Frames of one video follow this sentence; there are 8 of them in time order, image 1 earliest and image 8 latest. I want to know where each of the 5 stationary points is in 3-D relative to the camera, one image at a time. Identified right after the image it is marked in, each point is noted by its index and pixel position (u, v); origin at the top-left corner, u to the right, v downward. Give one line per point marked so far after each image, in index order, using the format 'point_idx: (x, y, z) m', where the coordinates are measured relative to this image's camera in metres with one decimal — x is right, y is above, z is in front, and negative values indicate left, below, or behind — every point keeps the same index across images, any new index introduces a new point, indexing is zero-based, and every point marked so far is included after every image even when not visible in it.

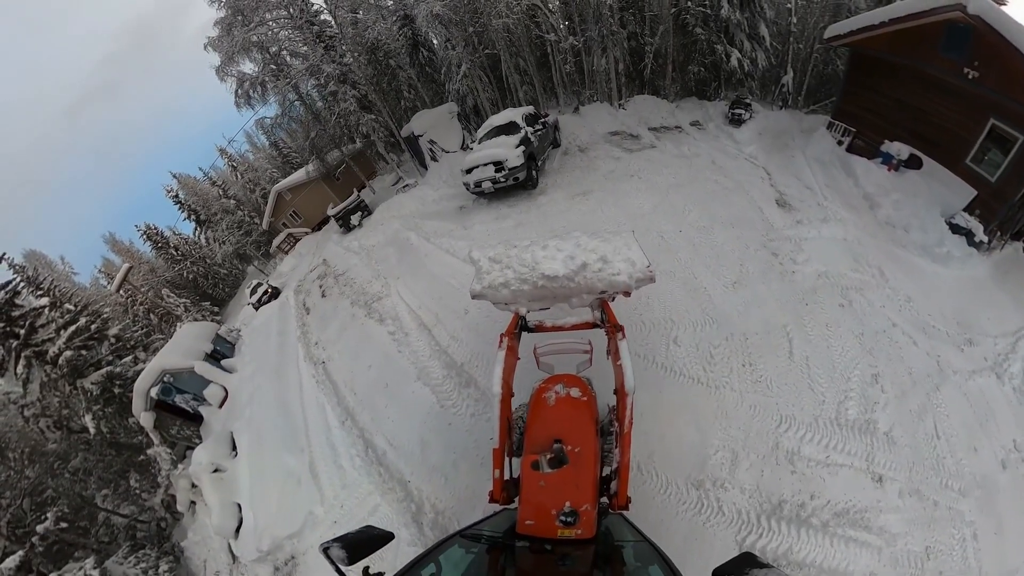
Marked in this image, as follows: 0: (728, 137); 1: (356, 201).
0: (+6.3, +3.9, +12.1) m
1: (-5.7, +3.0, +15.0) m
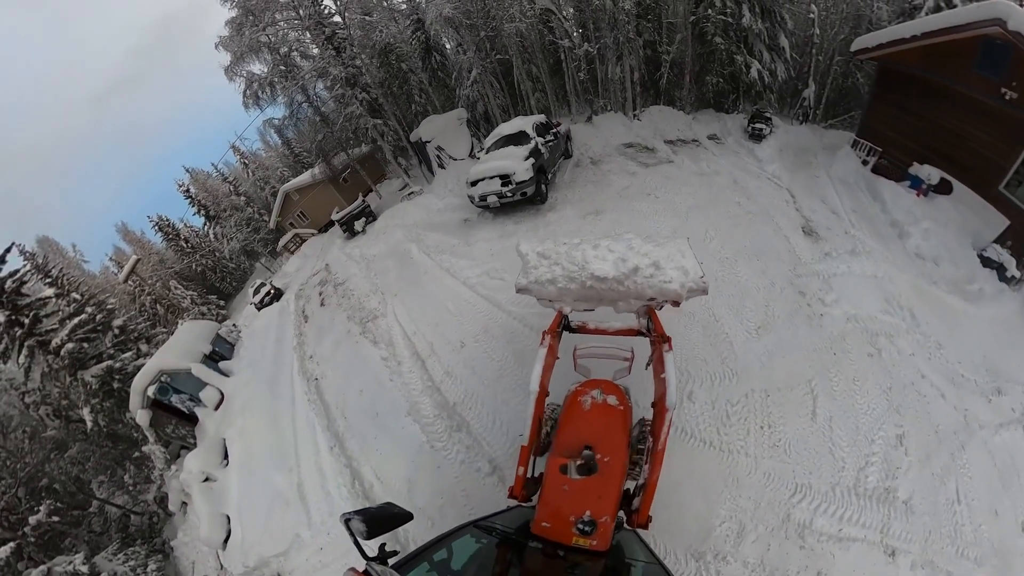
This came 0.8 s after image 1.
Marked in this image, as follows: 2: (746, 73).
0: (+6.5, +3.4, +11.6) m
1: (-5.4, +2.8, +14.7) m
2: (+7.7, +7.1, +14.0) m
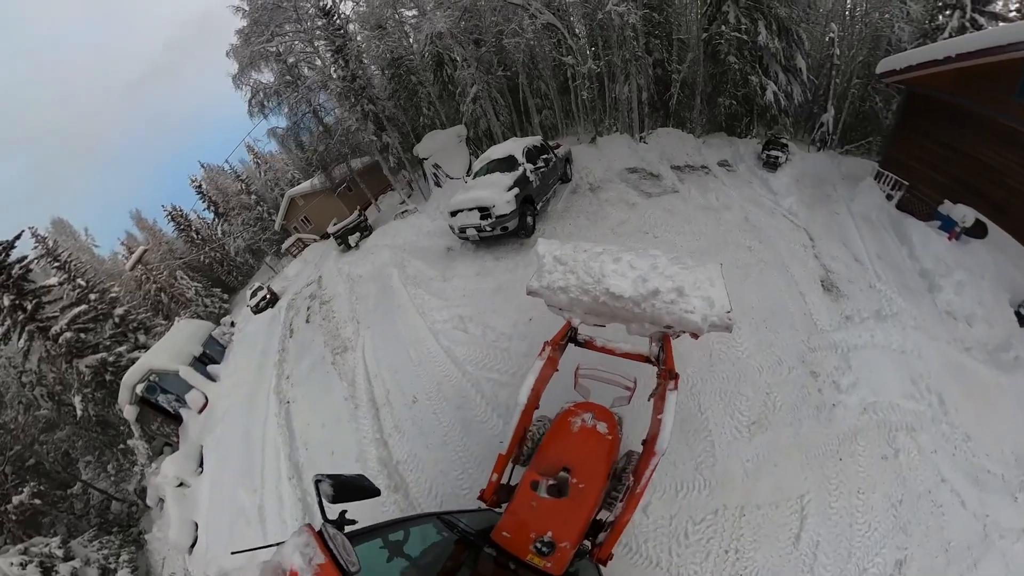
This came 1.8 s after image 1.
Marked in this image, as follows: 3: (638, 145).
0: (+6.5, +2.5, +11.0) m
1: (-5.4, +2.3, +14.3) m
2: (+7.9, +6.1, +13.5) m
3: (+3.8, +4.3, +13.1) m
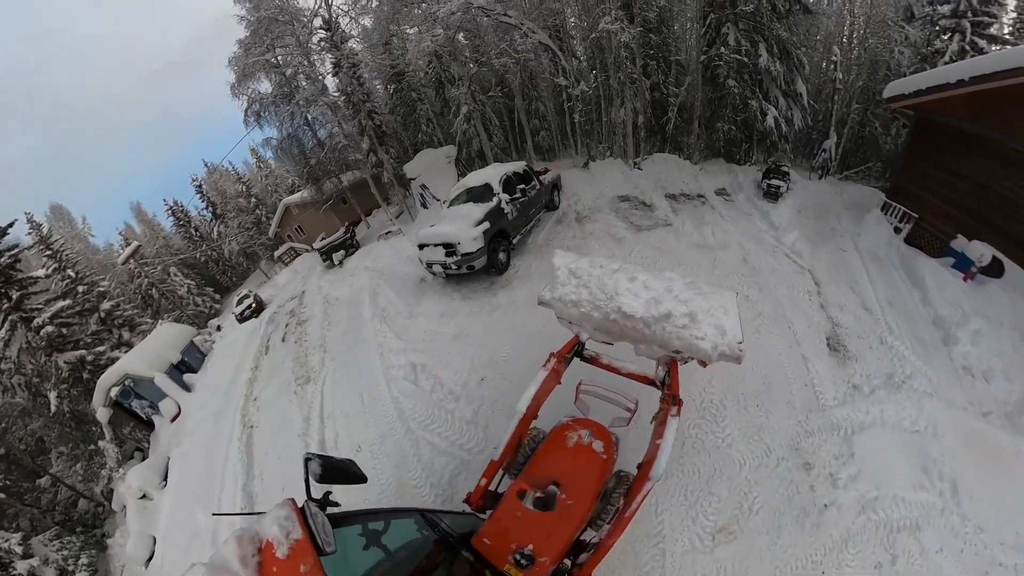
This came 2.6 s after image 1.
0: (+6.3, +1.7, +10.6) m
1: (-5.6, +1.6, +13.9) m
2: (+7.7, +5.2, +13.1) m
3: (+3.5, +3.5, +12.7) m
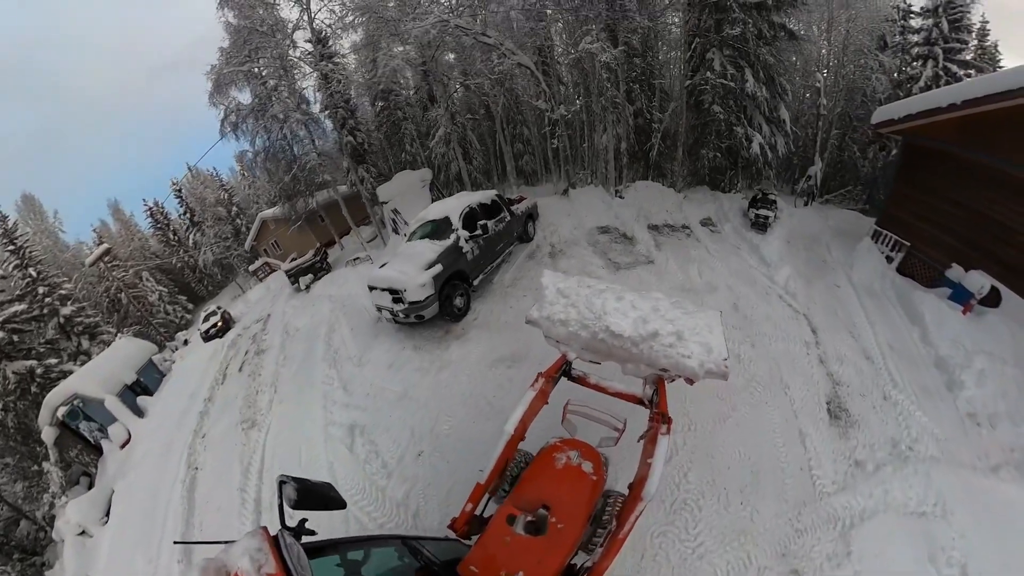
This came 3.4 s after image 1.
0: (+5.7, +1.0, +10.2) m
1: (-6.3, +0.8, +13.2) m
2: (+7.1, +4.3, +12.9) m
3: (+3.0, +2.6, +12.3) m
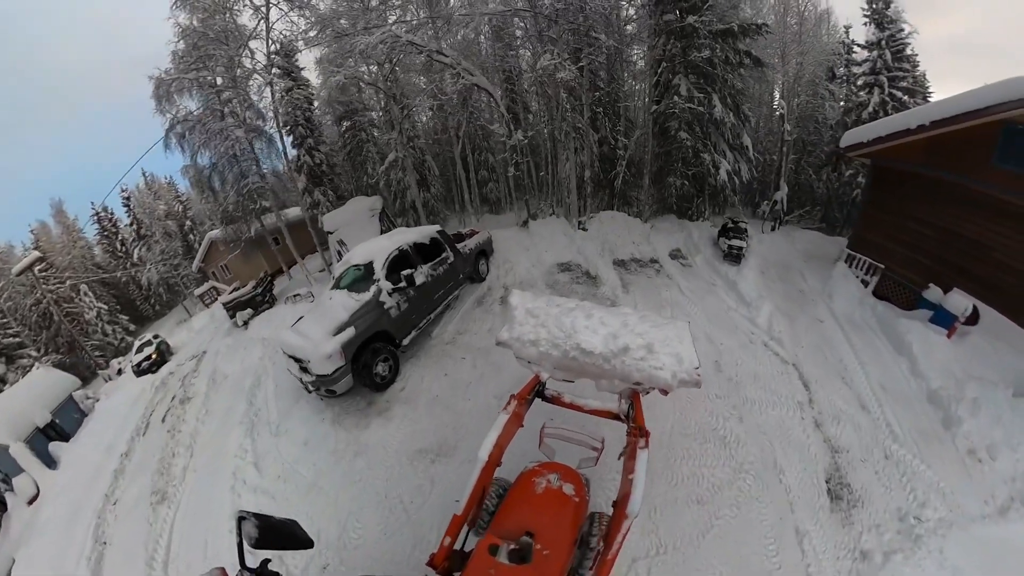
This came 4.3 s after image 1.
0: (+4.8, +0.2, +9.7) m
1: (-7.3, -0.4, +12.0) m
2: (+6.0, +3.5, +12.7) m
3: (+1.9, +1.7, +11.8) m
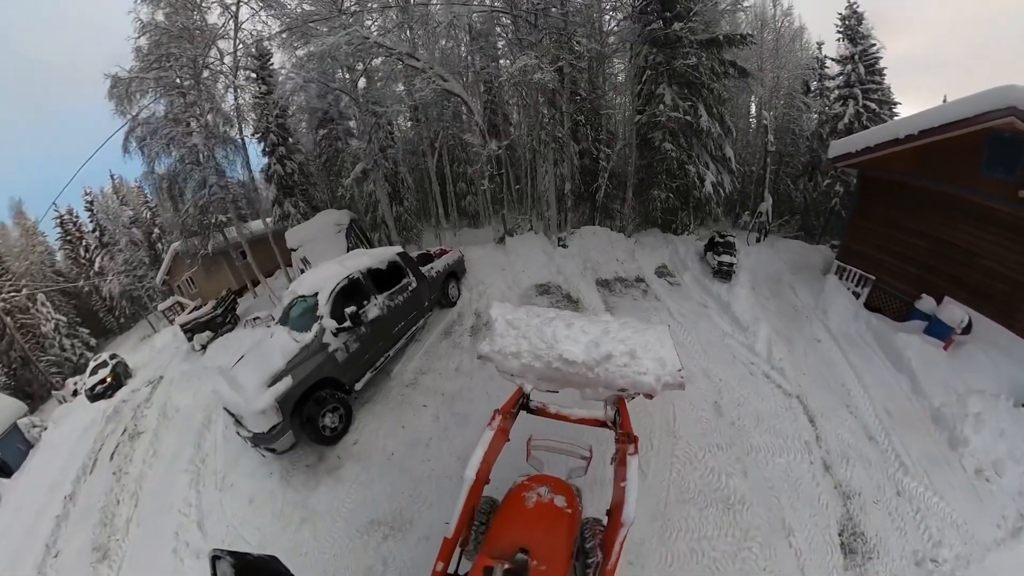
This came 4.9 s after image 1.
0: (+4.3, -0.1, +9.4) m
1: (-7.9, -0.9, +11.2) m
2: (+5.3, +3.1, +12.5) m
3: (+1.3, +1.3, +11.4) m
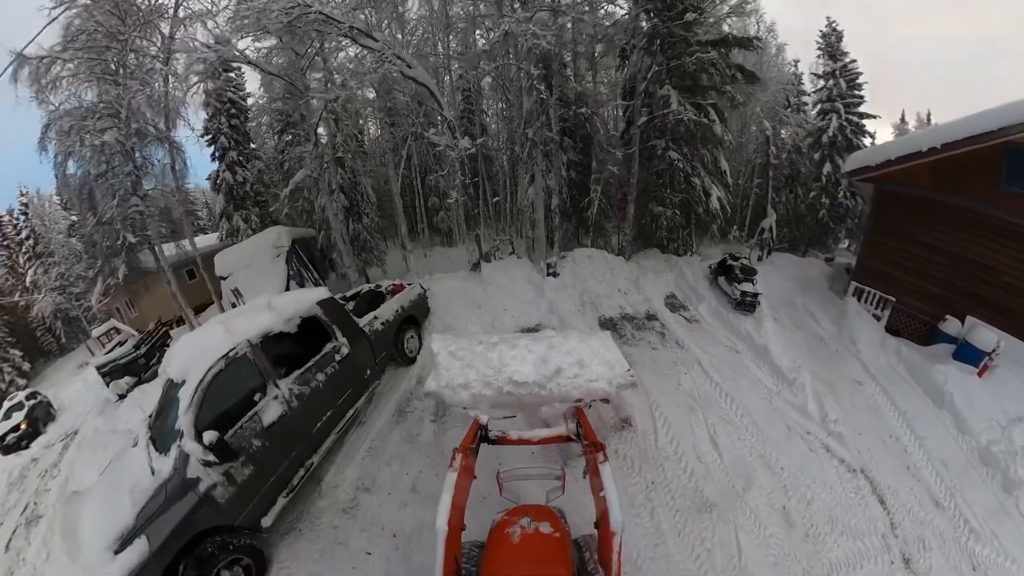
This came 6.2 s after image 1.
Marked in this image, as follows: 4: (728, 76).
0: (+3.9, -0.6, +8.2) m
1: (-8.3, -1.7, +9.4) m
2: (+4.7, +2.5, +11.5) m
3: (+0.8, +0.7, +10.1) m
4: (+5.1, +5.6, +11.3) m
